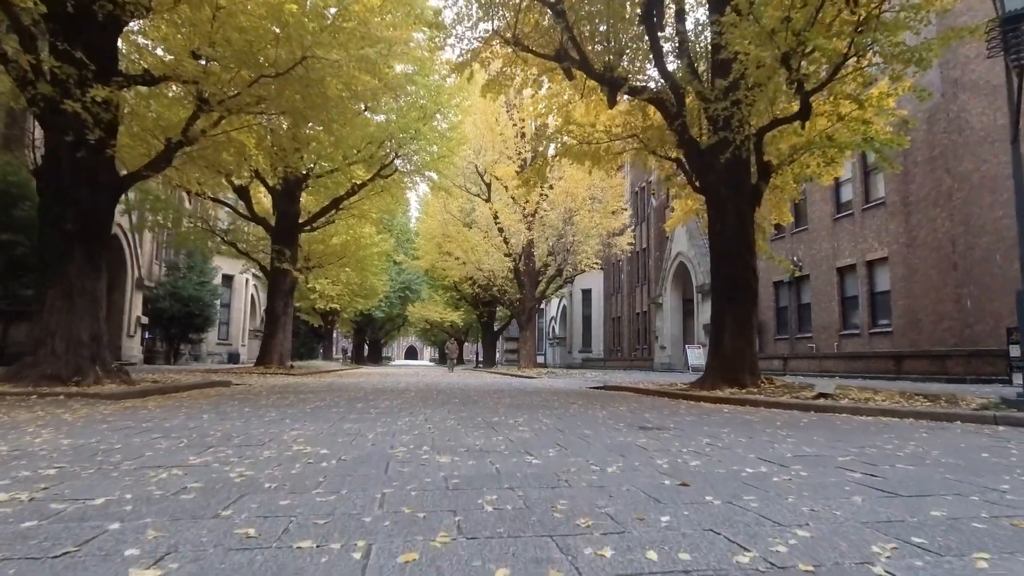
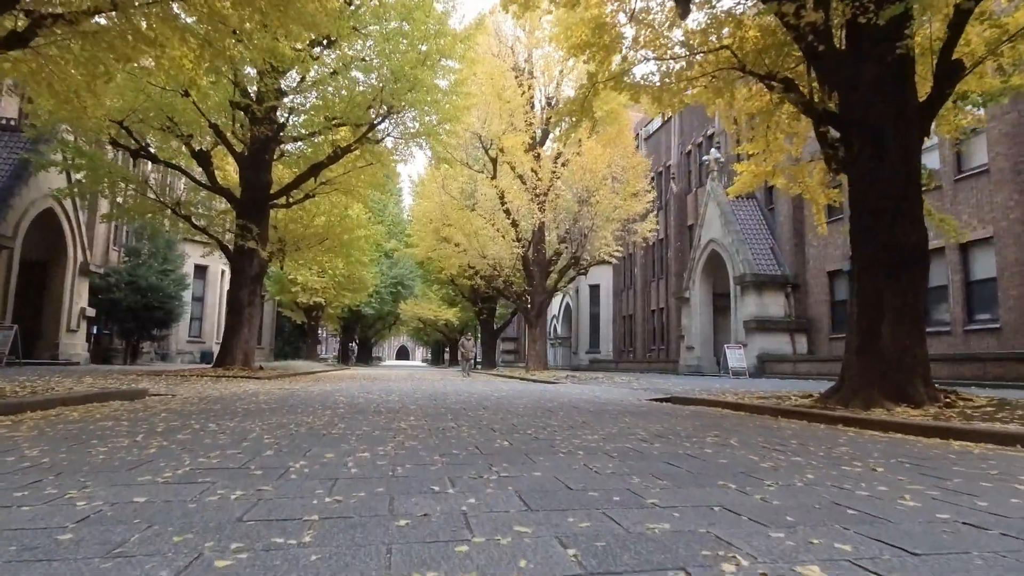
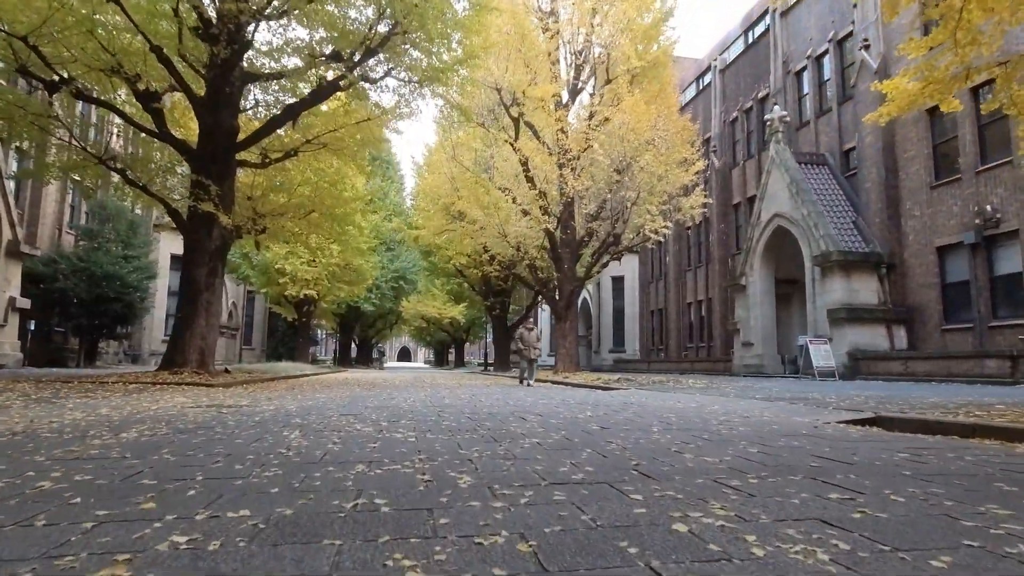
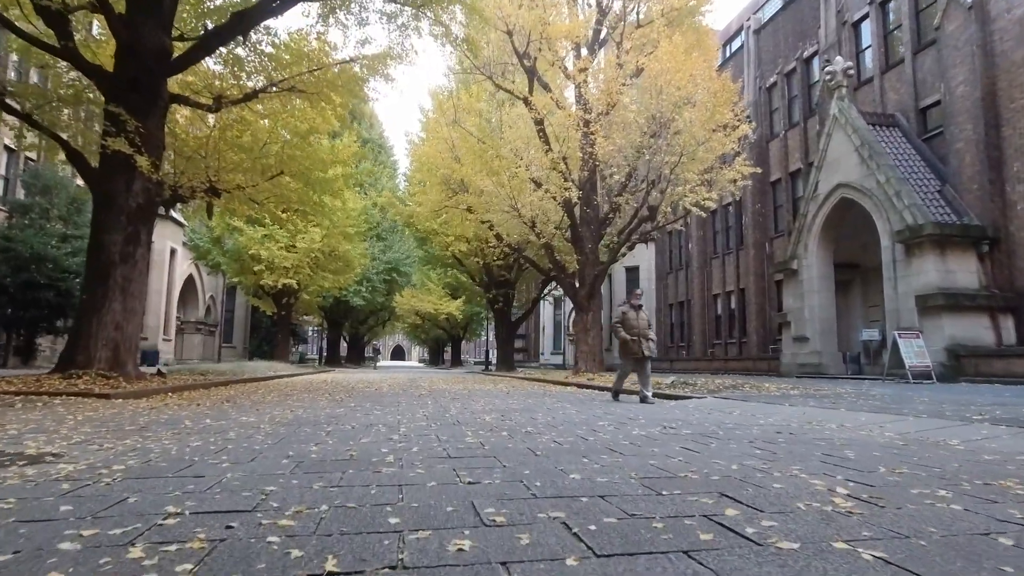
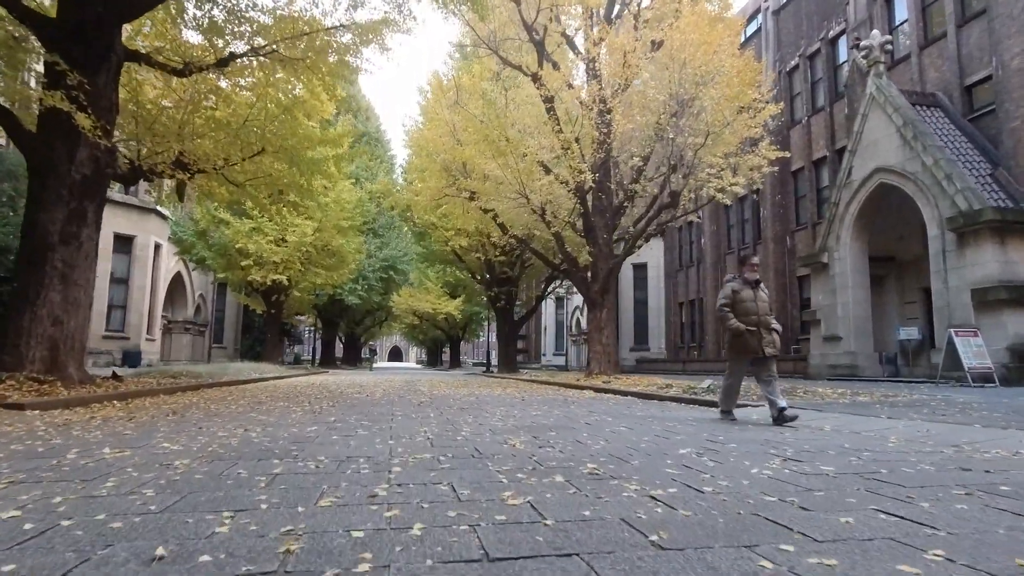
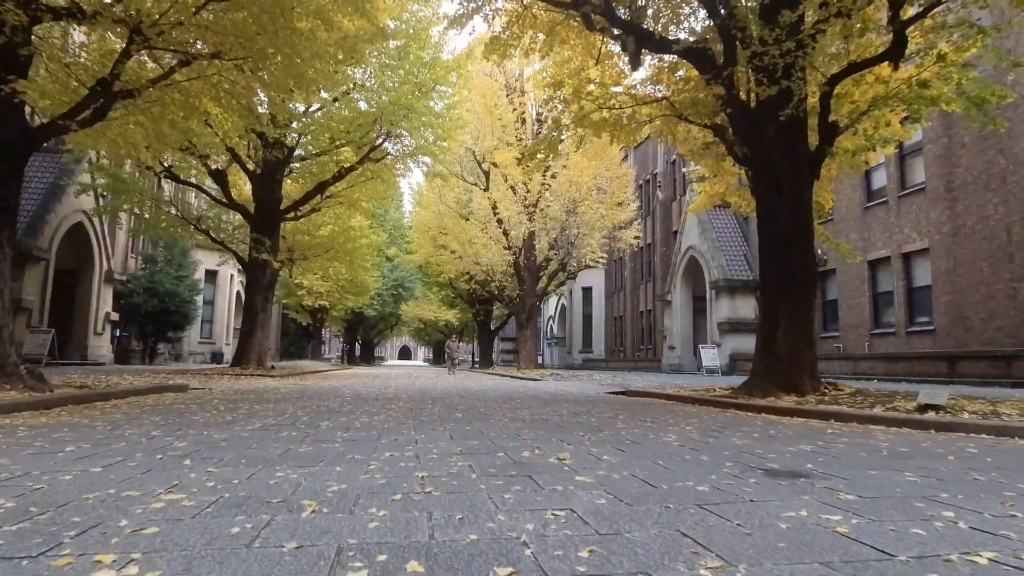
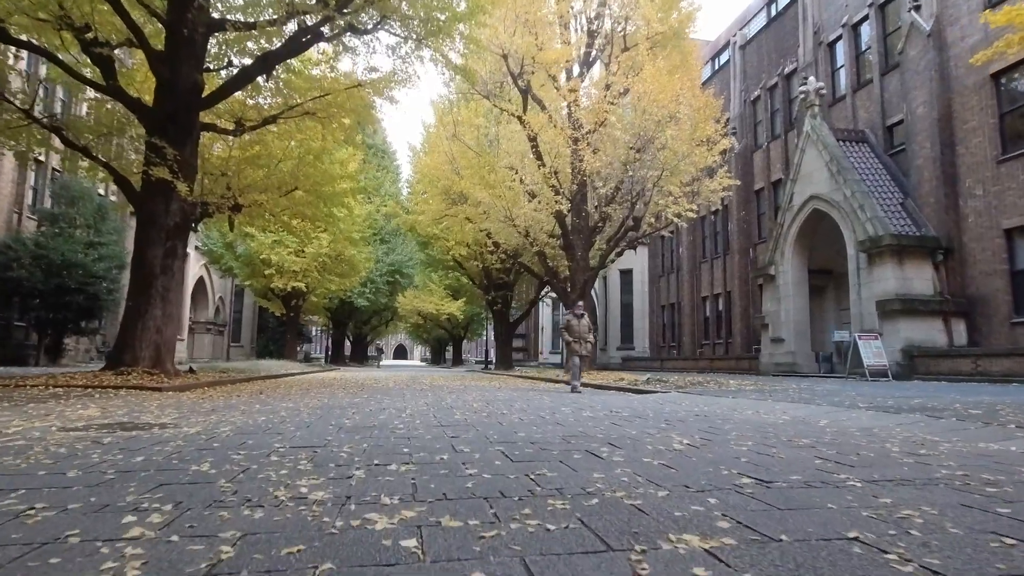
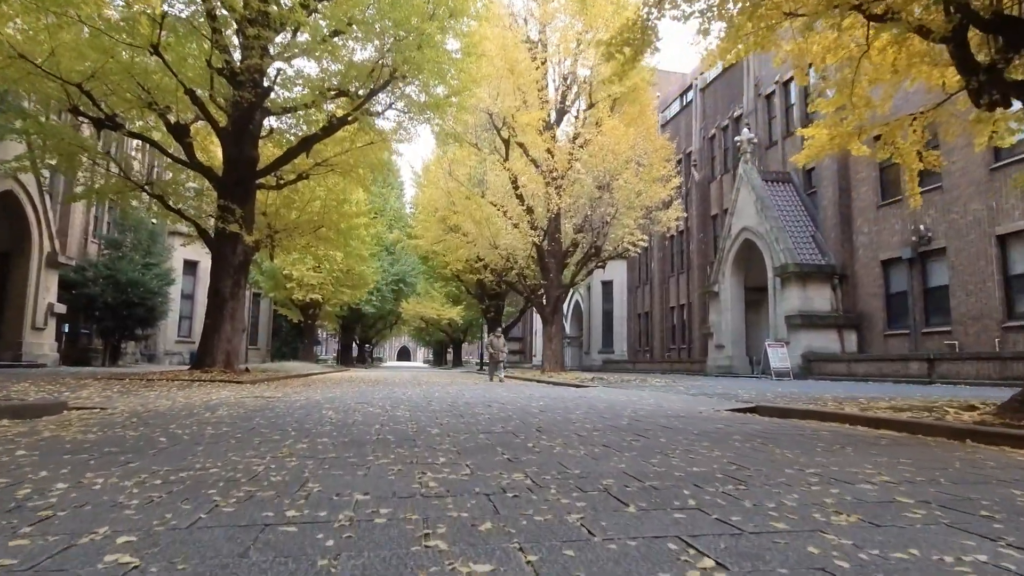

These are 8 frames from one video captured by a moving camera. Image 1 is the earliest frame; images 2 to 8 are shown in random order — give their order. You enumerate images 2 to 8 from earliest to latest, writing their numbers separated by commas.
6, 2, 8, 3, 7, 4, 5
